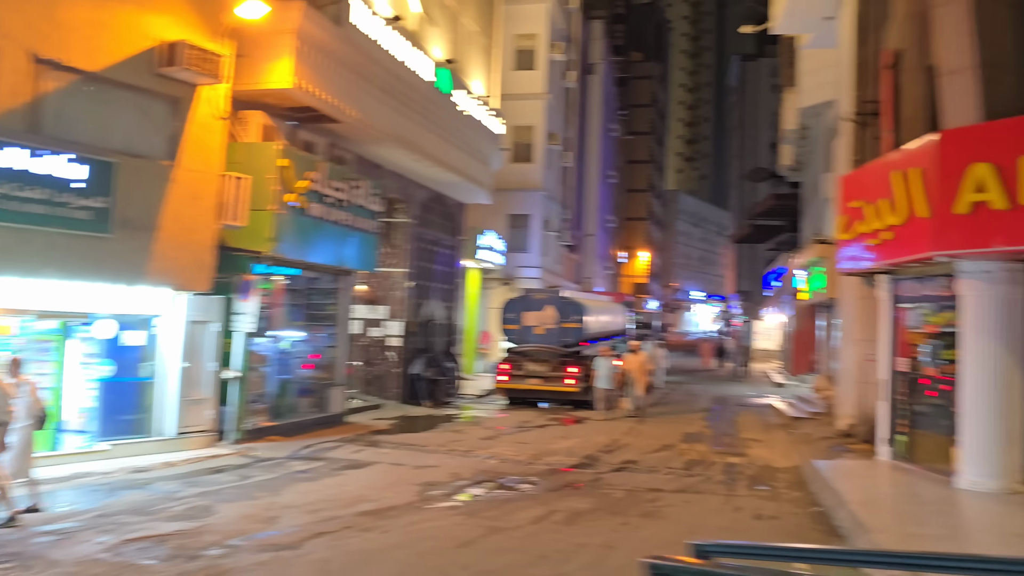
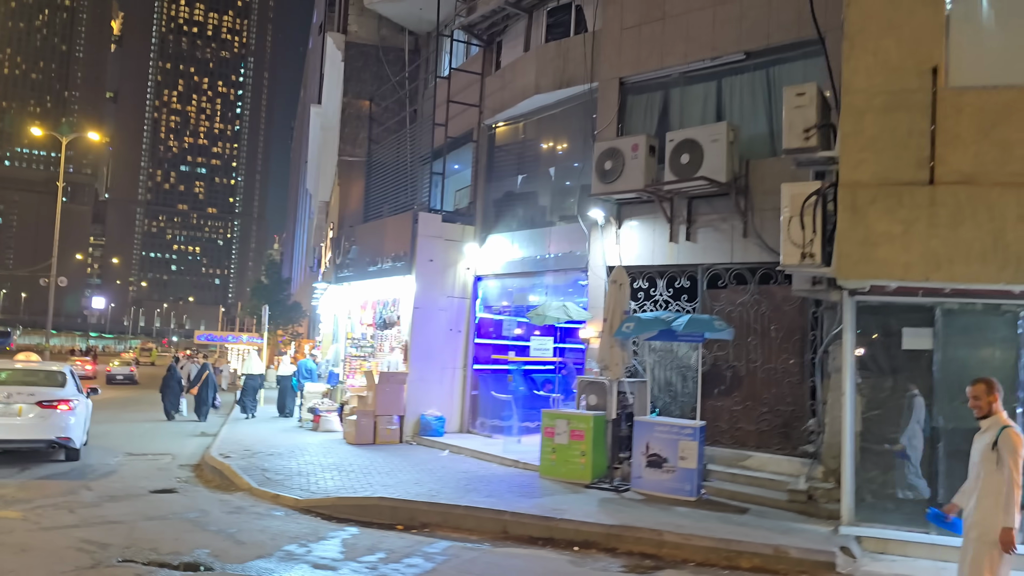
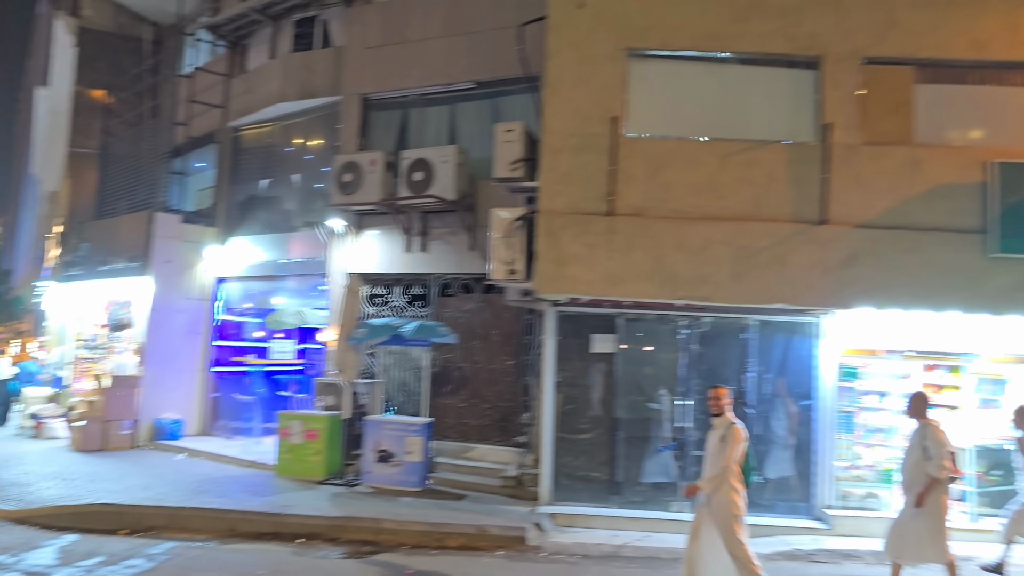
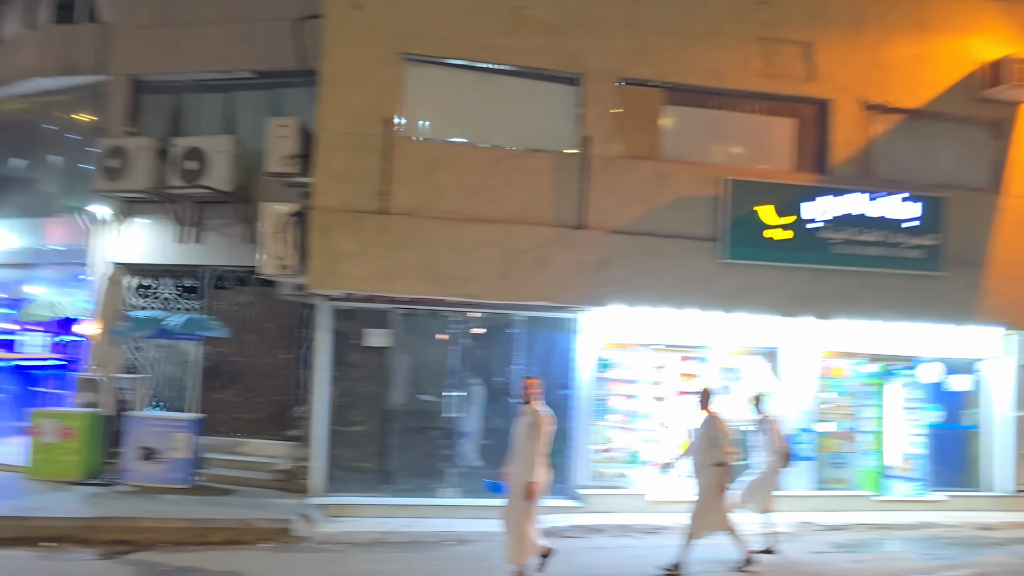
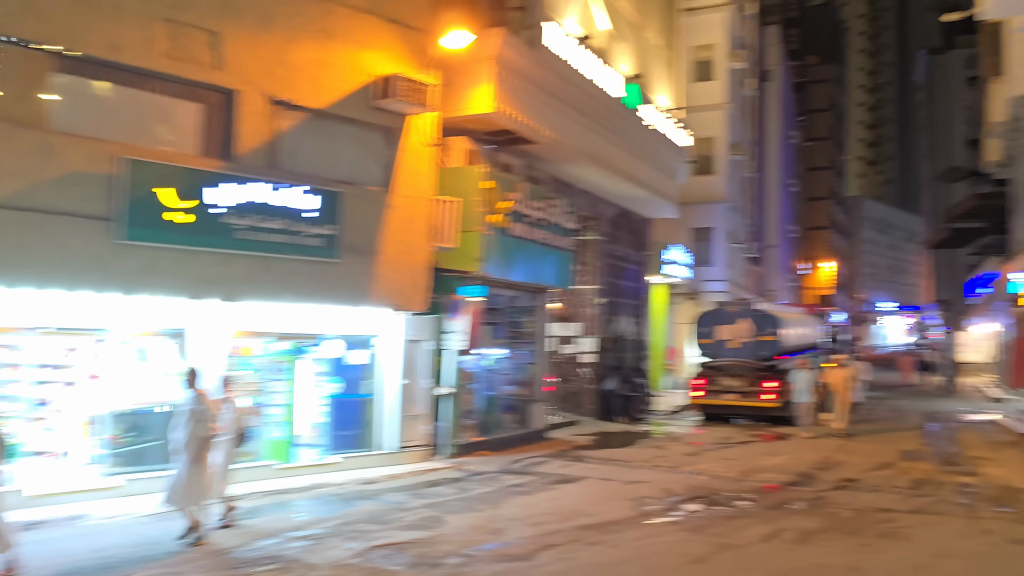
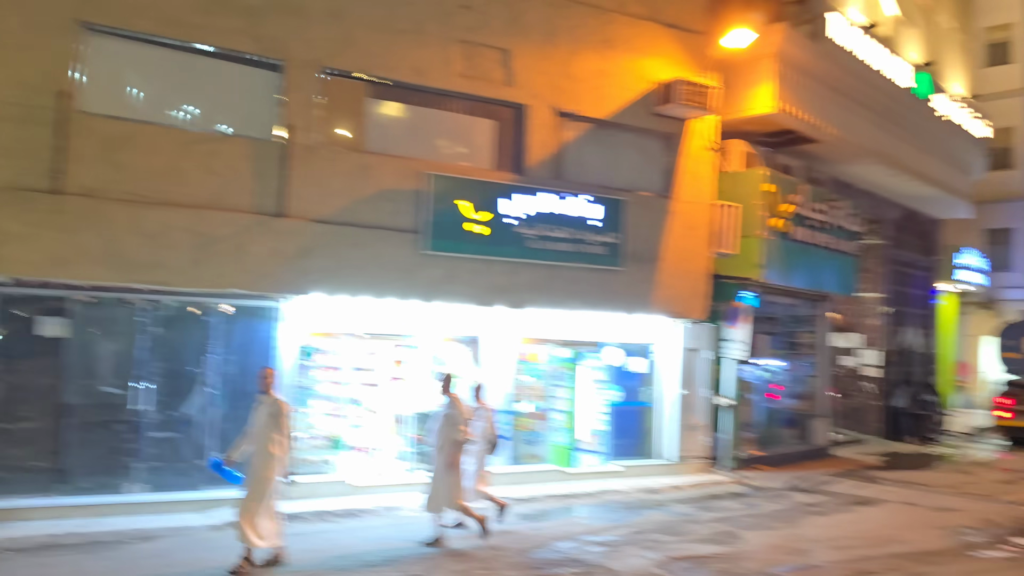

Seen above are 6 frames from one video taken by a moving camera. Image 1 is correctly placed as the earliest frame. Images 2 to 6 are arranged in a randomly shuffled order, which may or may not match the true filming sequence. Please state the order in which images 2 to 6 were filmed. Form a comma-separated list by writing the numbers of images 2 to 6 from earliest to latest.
5, 6, 4, 3, 2
